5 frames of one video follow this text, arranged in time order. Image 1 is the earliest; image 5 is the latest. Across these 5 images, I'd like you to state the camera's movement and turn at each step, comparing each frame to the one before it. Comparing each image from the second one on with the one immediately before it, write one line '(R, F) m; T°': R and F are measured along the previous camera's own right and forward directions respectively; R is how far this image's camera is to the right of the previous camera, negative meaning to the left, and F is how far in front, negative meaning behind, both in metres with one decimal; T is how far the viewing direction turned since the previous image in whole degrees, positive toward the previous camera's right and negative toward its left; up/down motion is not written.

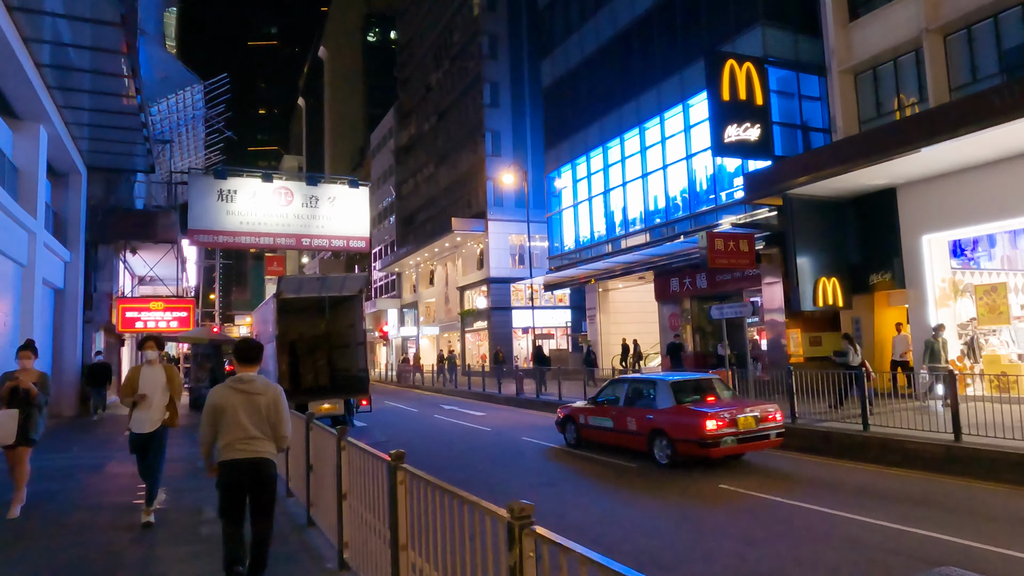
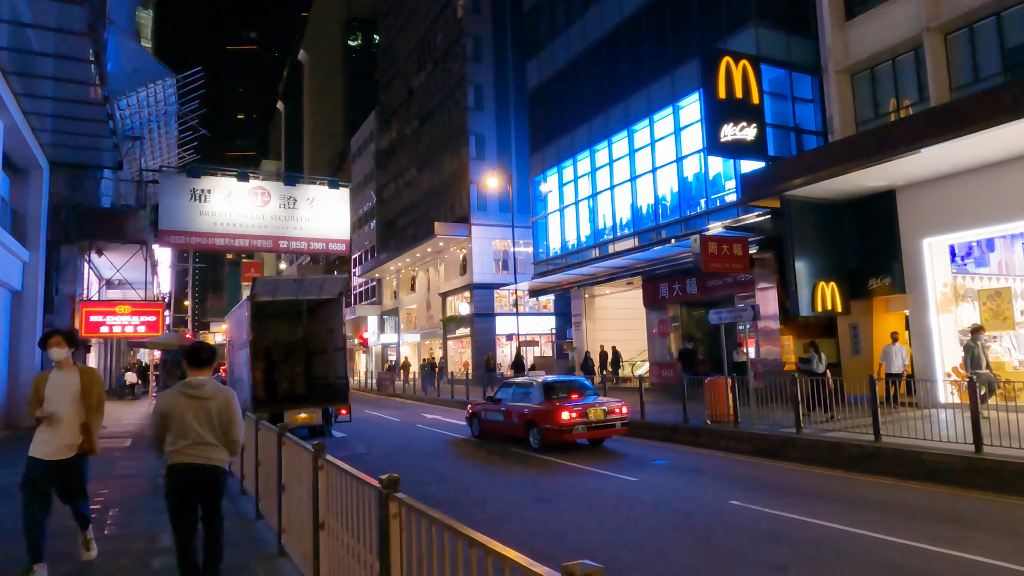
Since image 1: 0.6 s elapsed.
(-0.2, +0.8) m; +2°
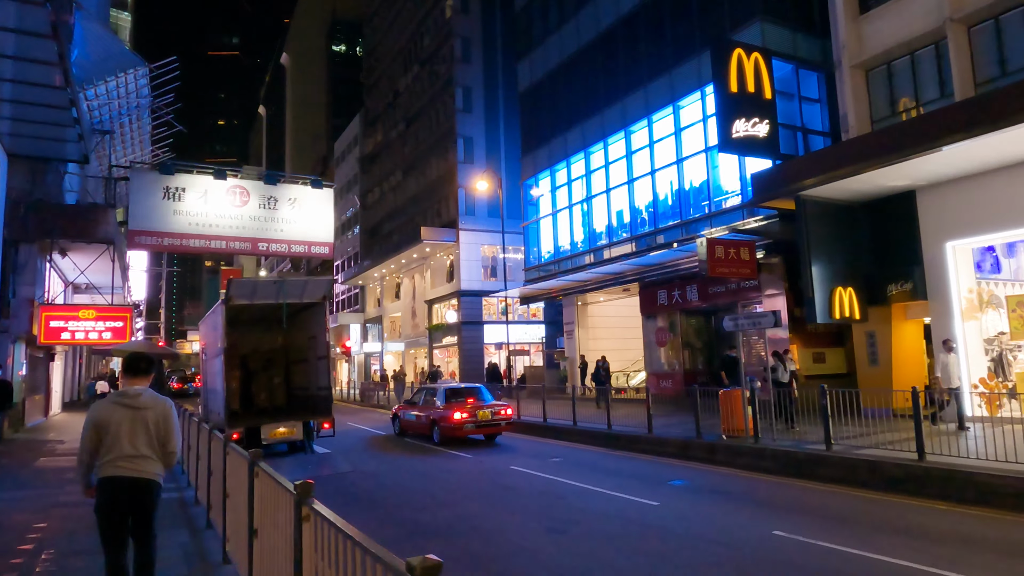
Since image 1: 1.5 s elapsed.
(-0.4, +1.1) m; +2°
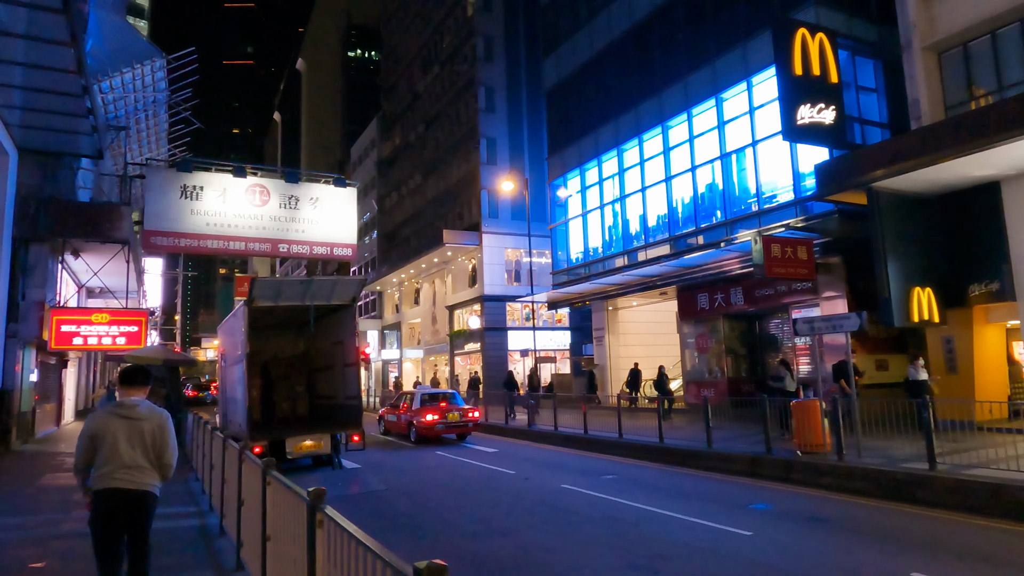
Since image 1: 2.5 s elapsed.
(-0.7, +1.2) m; -1°
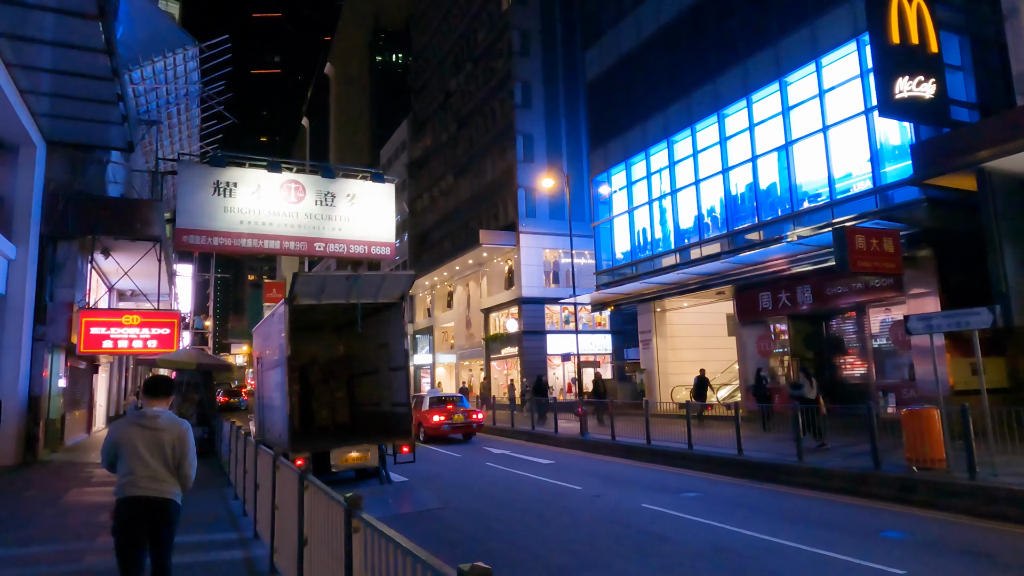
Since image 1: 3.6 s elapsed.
(-0.8, +1.3) m; -2°
